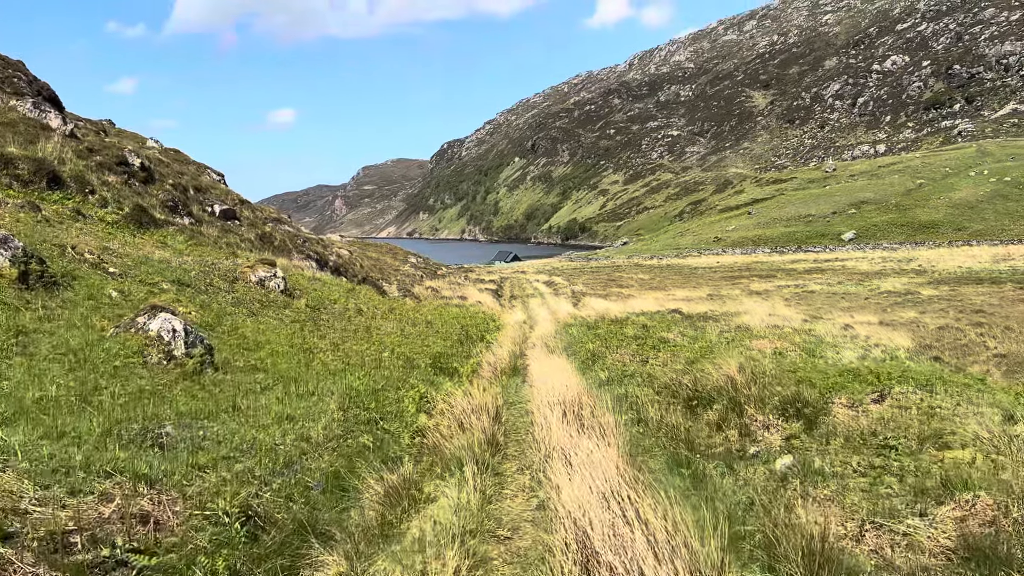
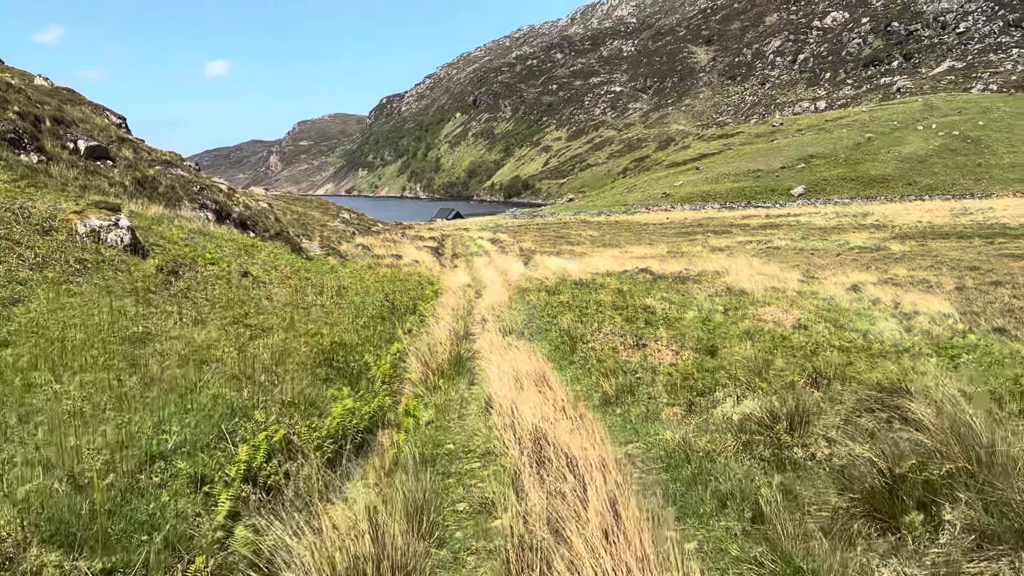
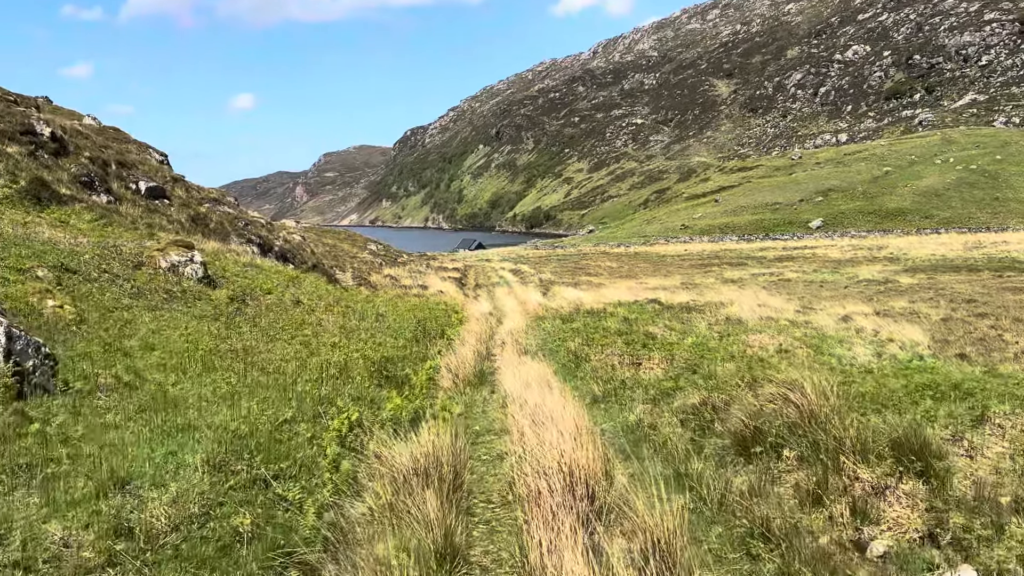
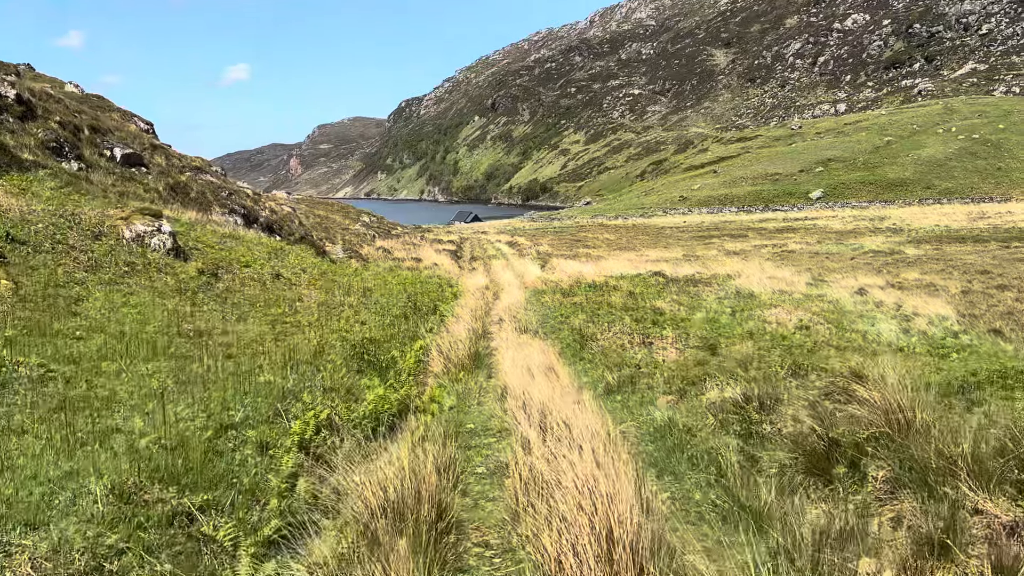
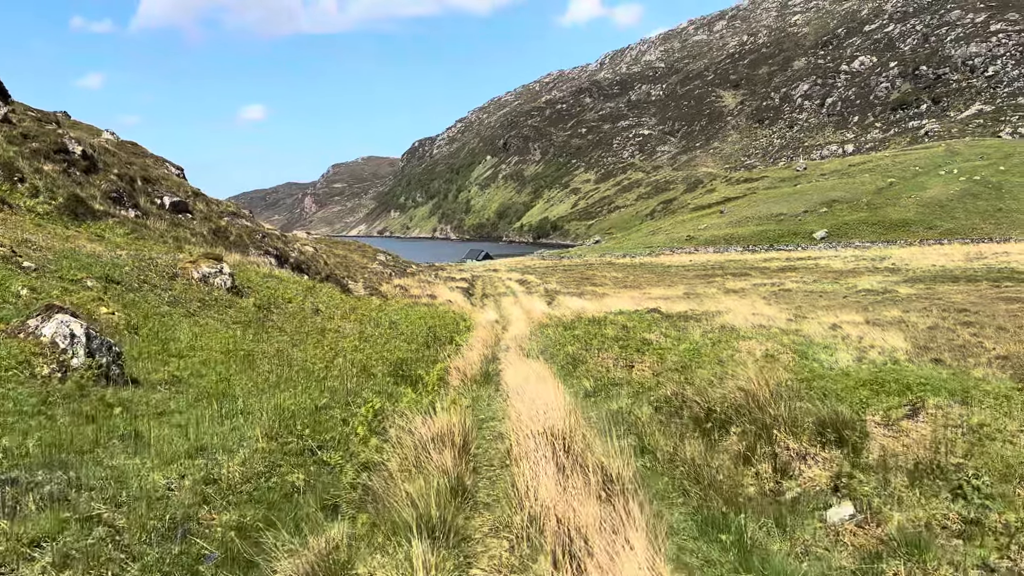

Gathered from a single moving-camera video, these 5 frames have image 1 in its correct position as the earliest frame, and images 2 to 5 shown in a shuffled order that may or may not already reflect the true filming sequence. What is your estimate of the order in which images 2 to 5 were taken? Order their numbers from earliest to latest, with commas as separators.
5, 3, 4, 2
